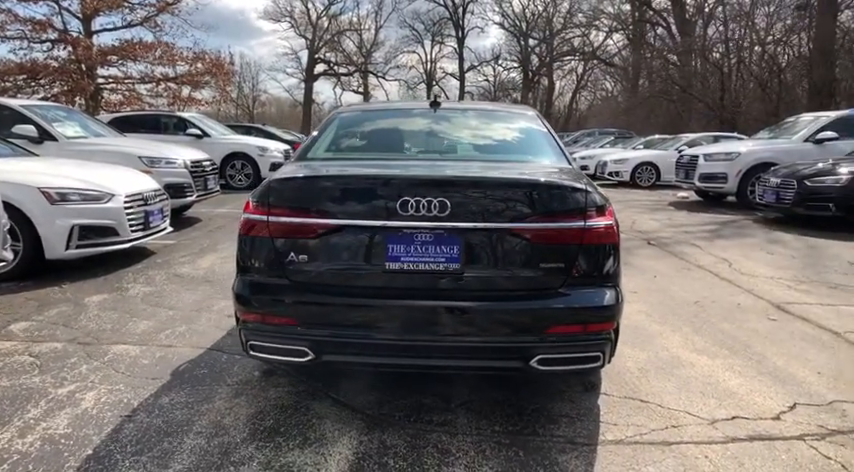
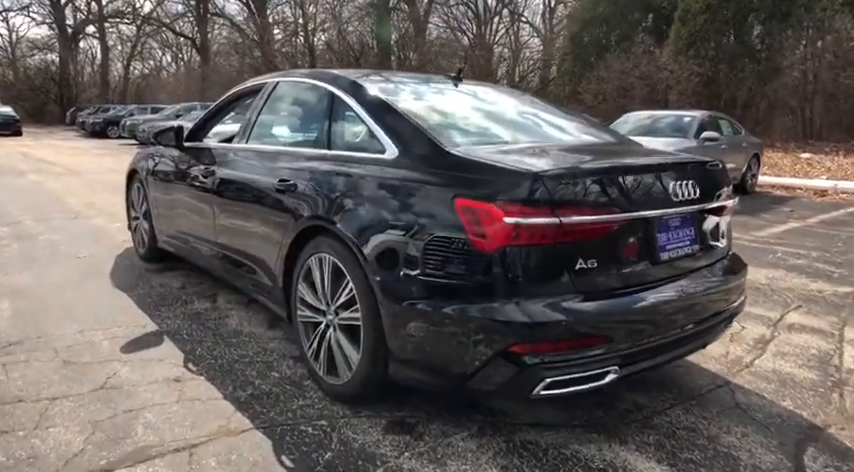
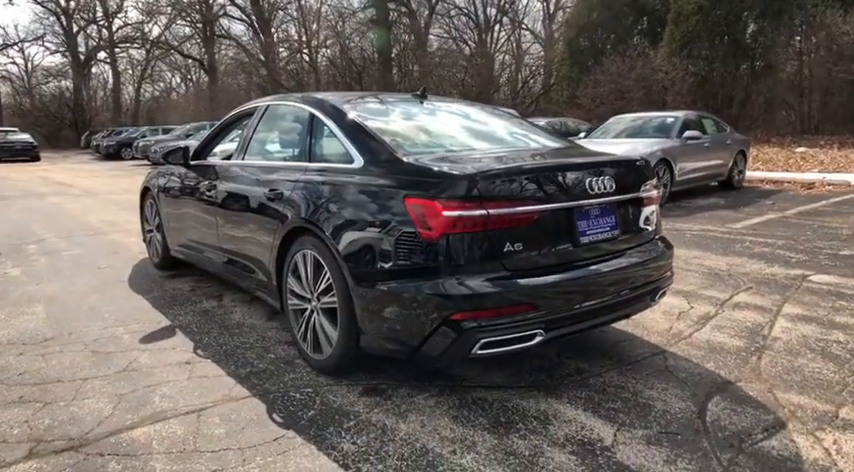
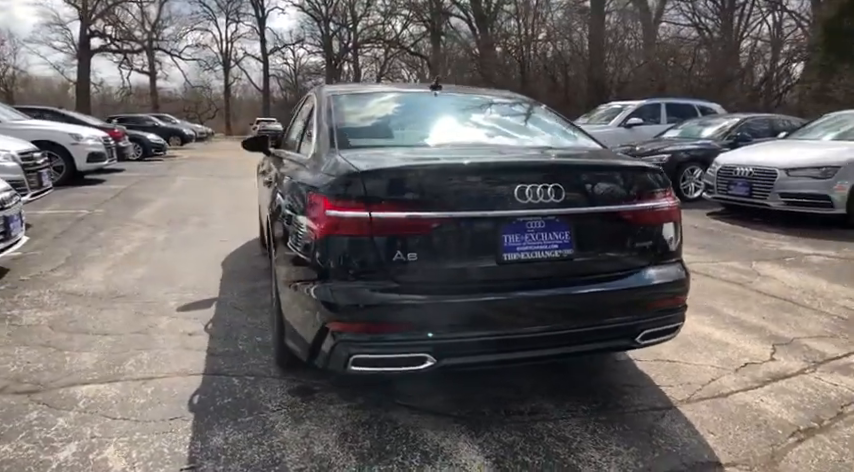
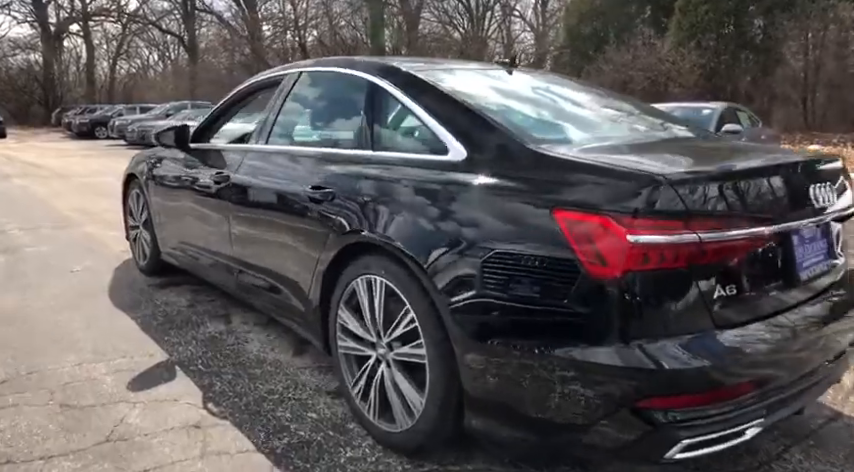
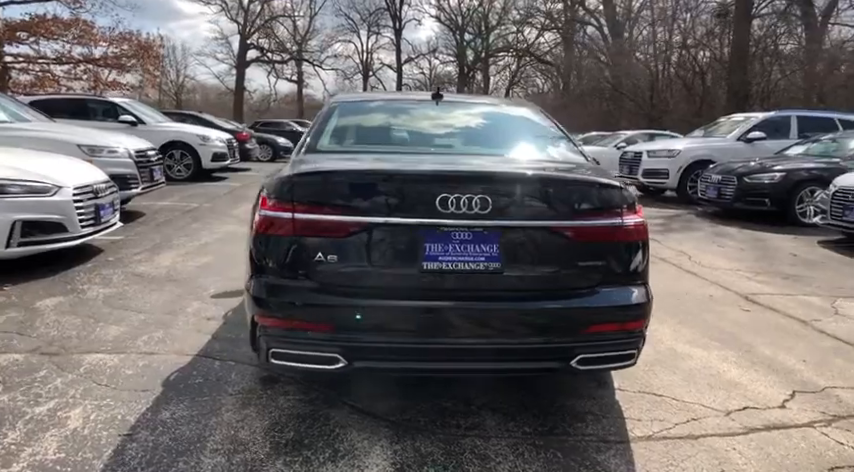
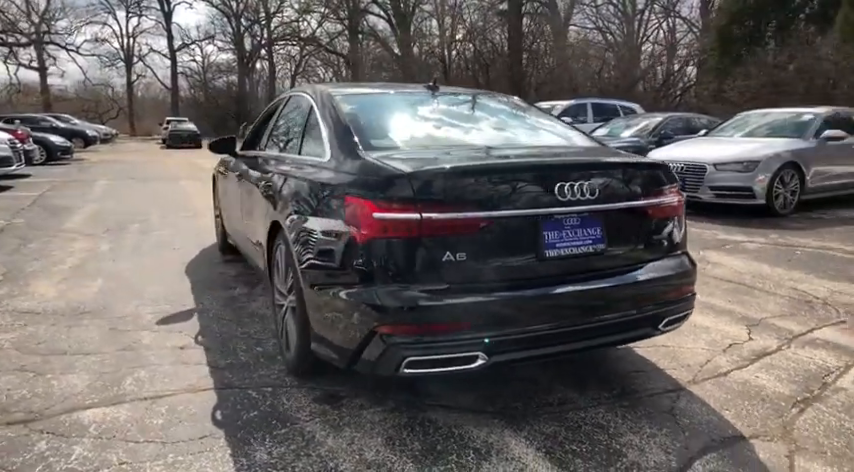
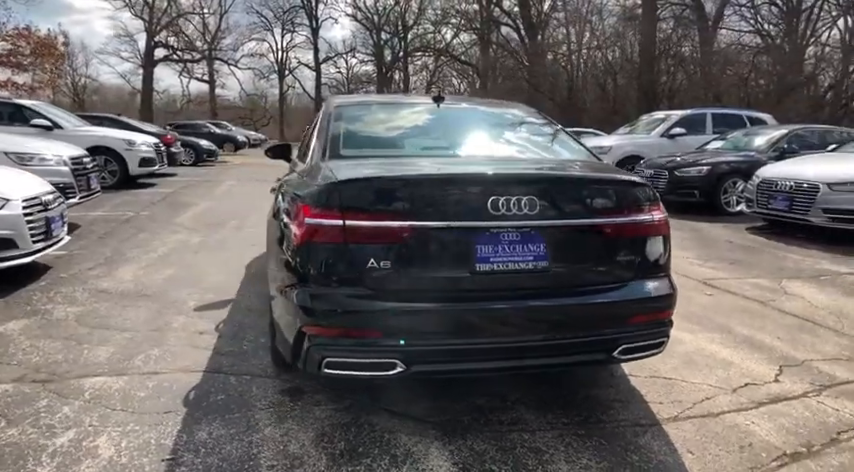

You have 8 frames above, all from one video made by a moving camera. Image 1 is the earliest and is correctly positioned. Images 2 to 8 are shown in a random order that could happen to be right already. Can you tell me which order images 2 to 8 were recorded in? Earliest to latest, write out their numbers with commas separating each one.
6, 8, 4, 7, 3, 2, 5
